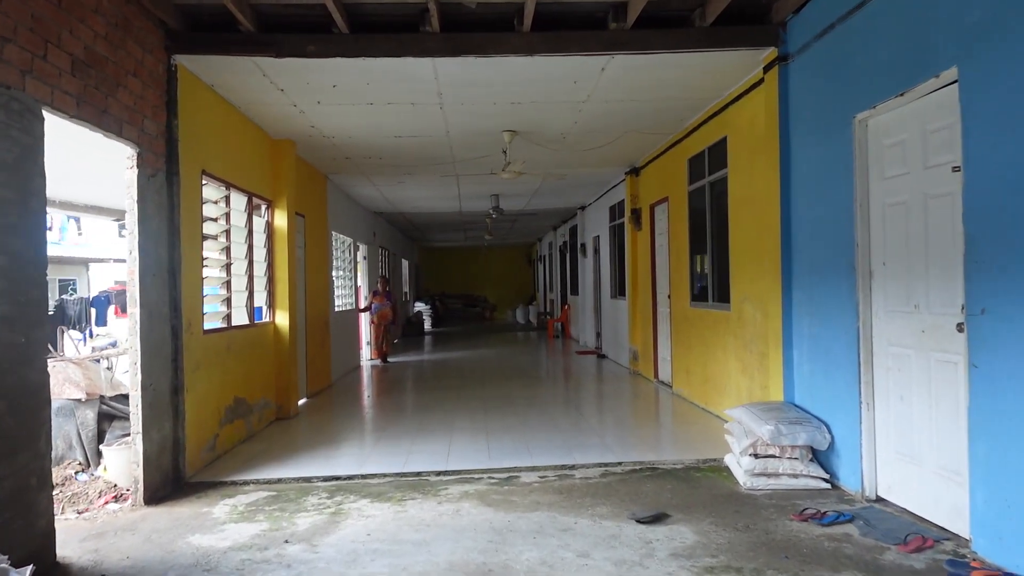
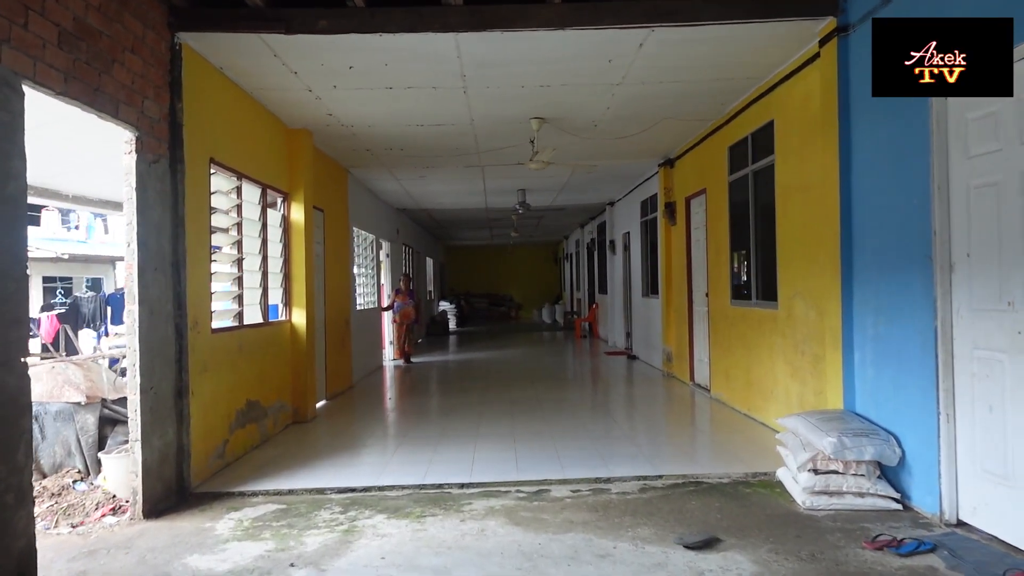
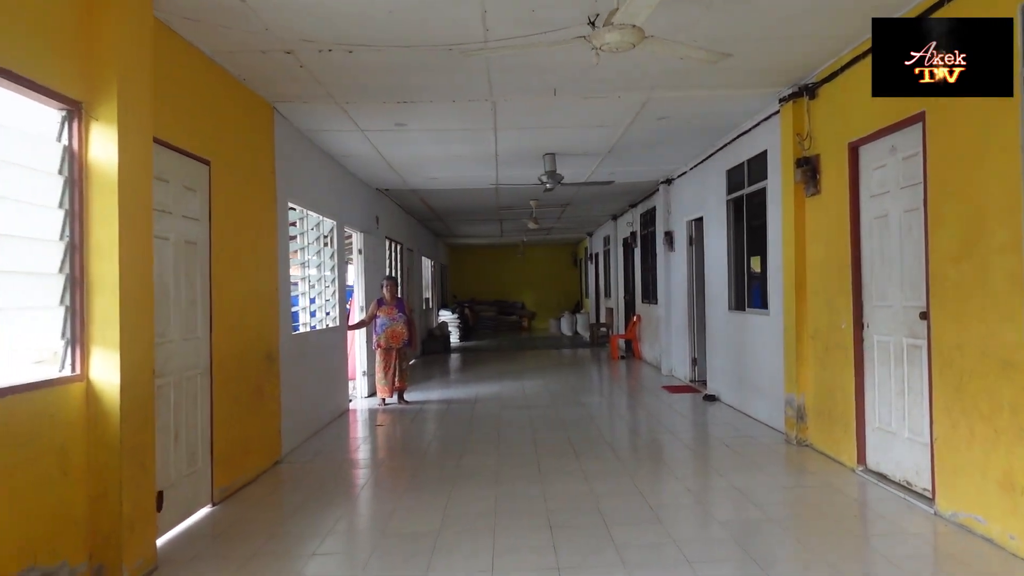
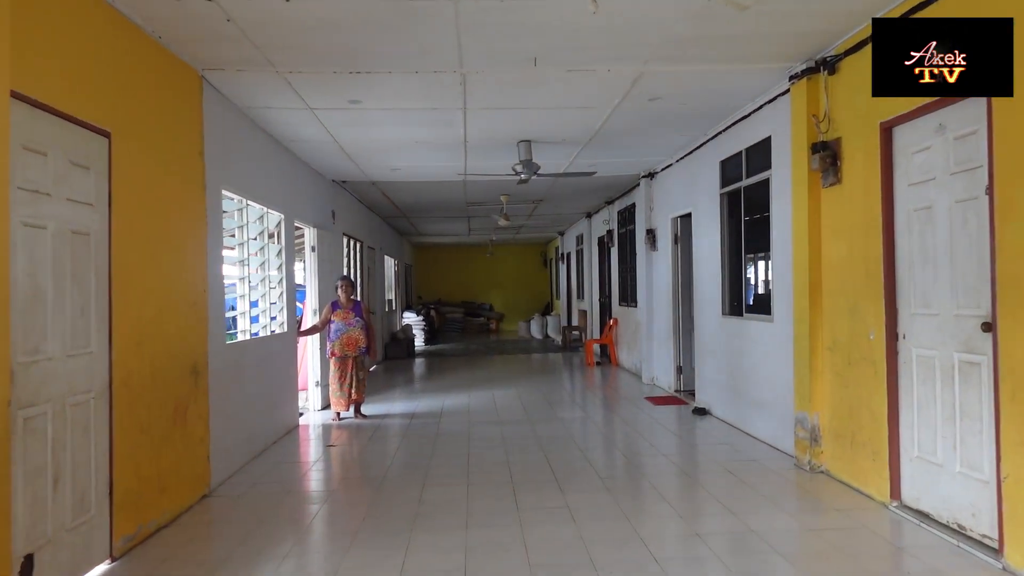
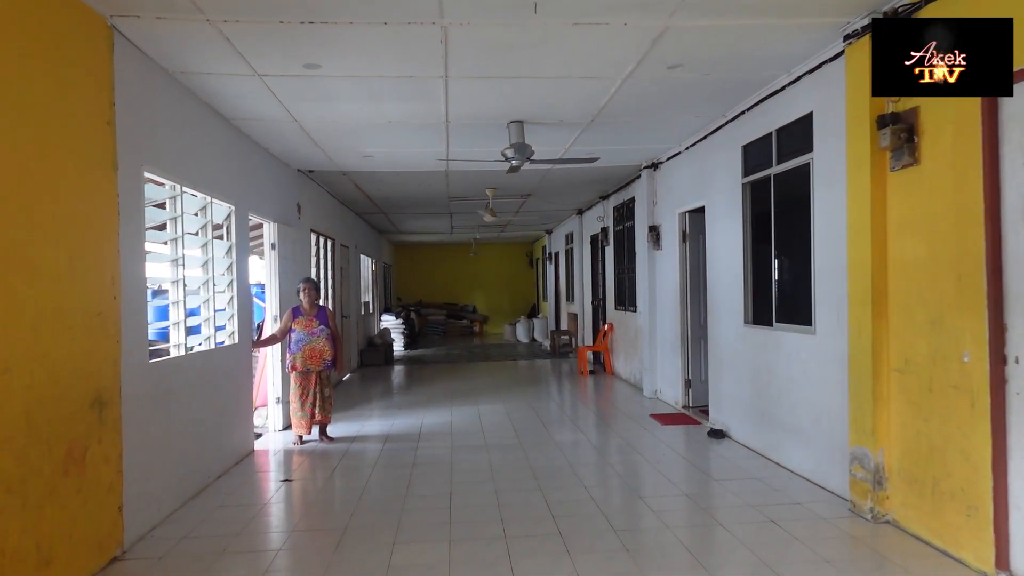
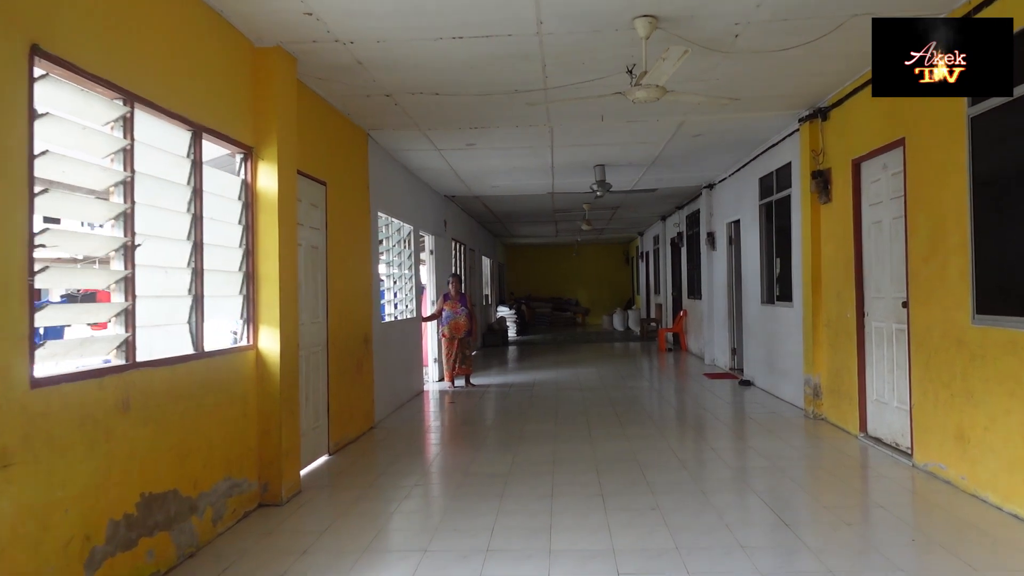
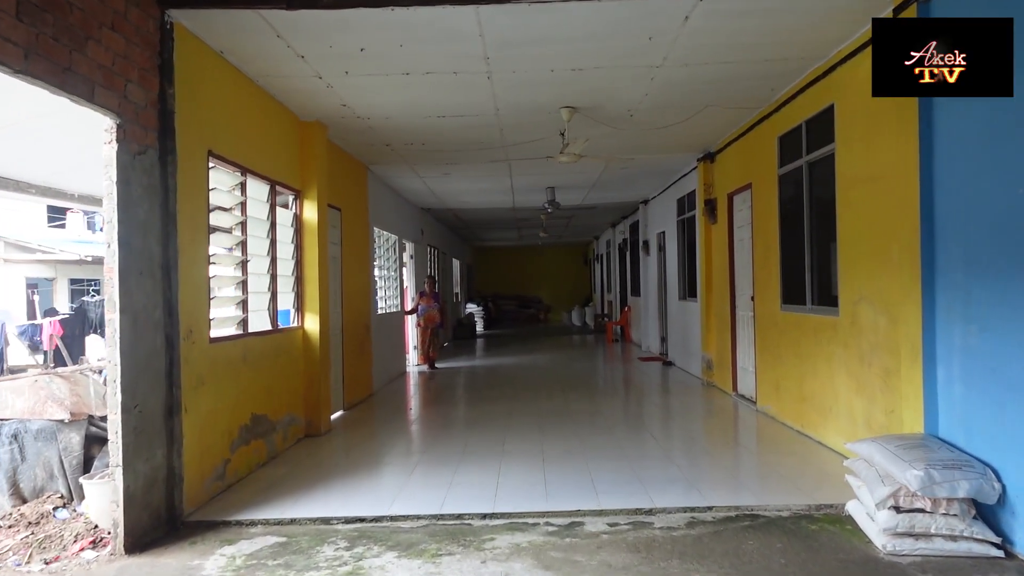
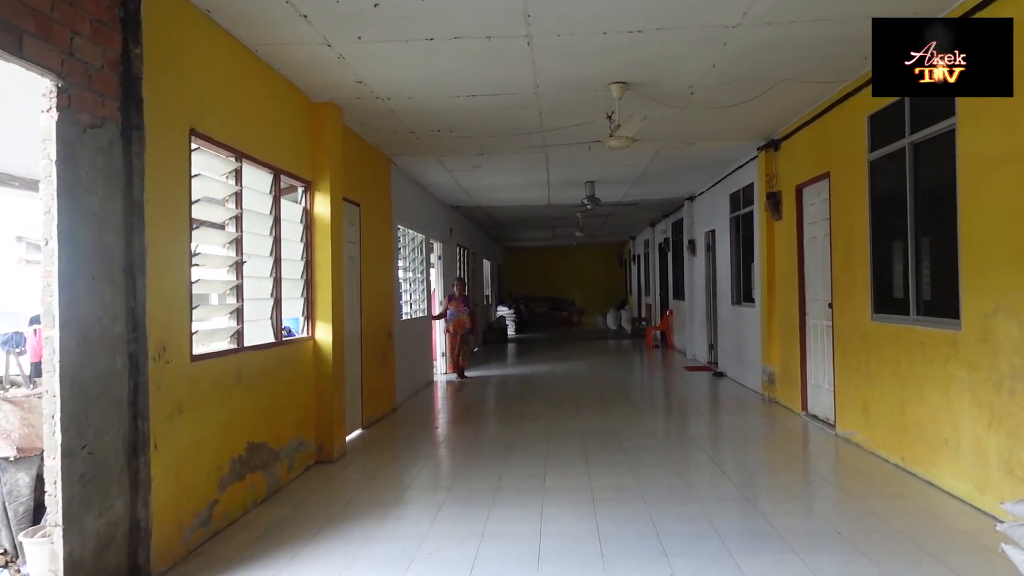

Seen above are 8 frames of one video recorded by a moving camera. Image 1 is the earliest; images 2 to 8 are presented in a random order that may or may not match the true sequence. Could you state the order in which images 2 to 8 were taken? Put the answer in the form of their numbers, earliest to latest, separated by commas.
2, 7, 8, 6, 3, 4, 5
